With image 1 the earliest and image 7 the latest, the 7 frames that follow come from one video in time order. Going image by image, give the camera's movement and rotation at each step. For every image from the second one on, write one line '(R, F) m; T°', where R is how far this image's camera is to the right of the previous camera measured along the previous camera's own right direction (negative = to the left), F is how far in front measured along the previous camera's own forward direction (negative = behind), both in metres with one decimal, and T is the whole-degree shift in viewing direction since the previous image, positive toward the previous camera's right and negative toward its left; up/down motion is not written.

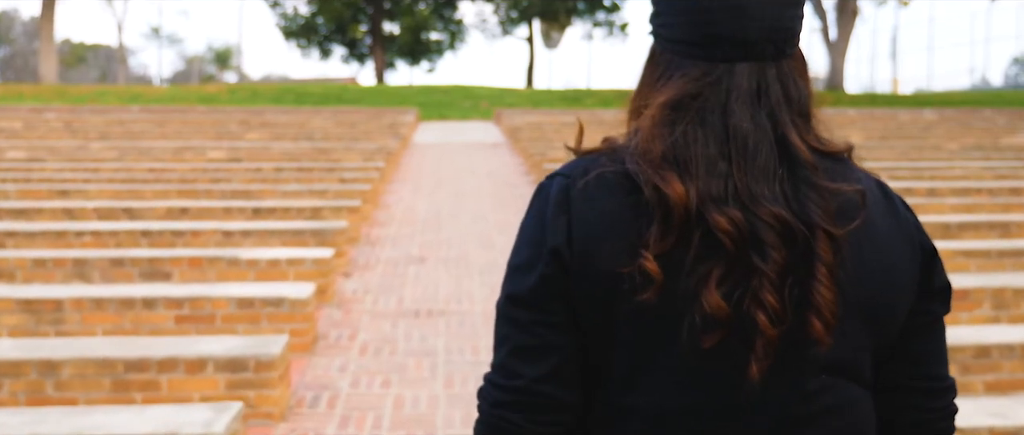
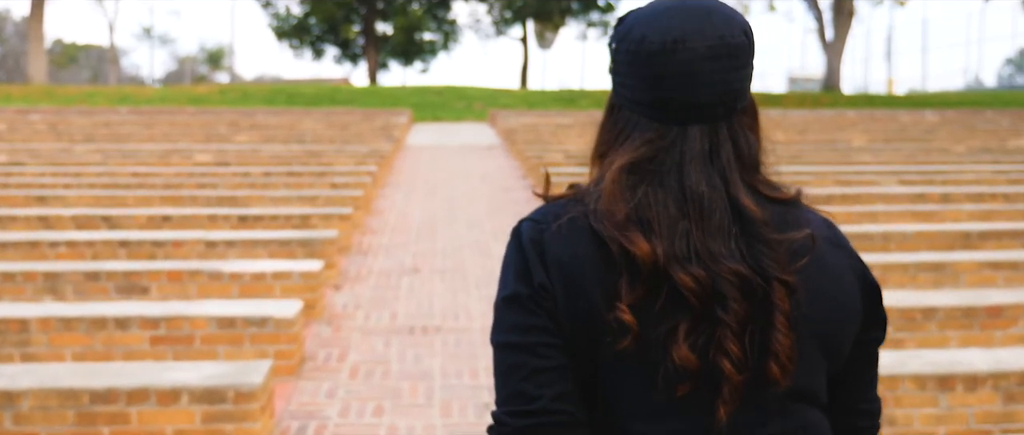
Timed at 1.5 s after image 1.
(0.0, +0.4) m; 0°
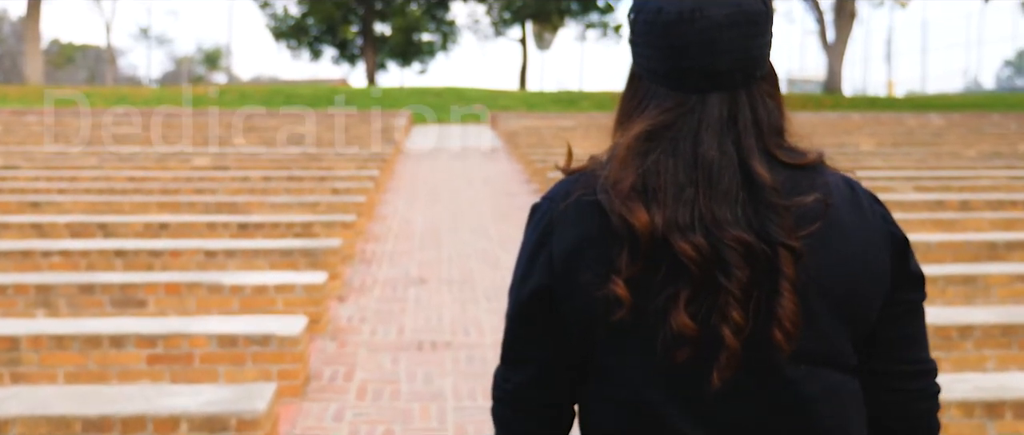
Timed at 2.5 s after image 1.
(-0.1, +0.3) m; 0°
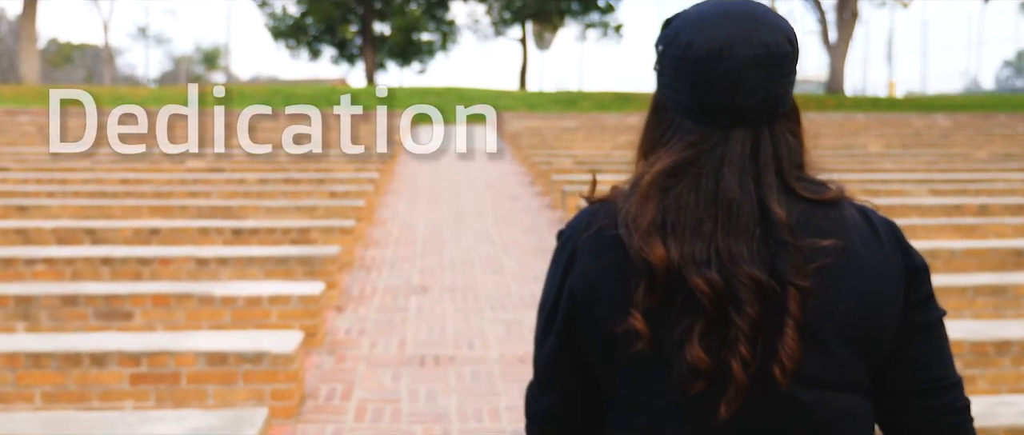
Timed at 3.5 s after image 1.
(0.0, +0.3) m; 0°
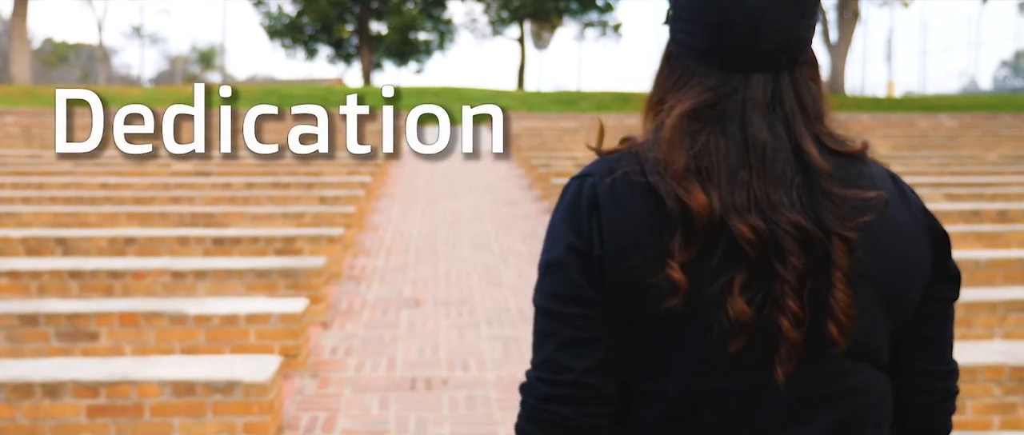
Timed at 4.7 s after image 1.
(0.0, +0.4) m; 0°
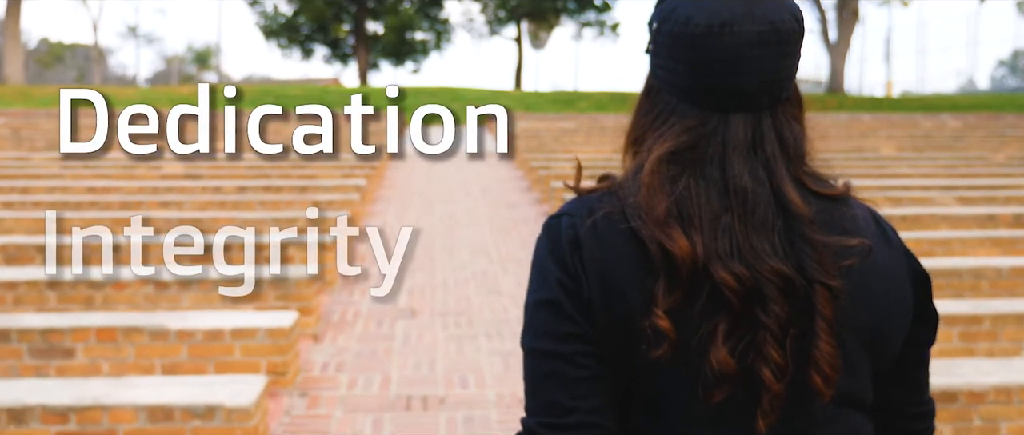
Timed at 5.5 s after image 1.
(0.0, +0.3) m; 0°
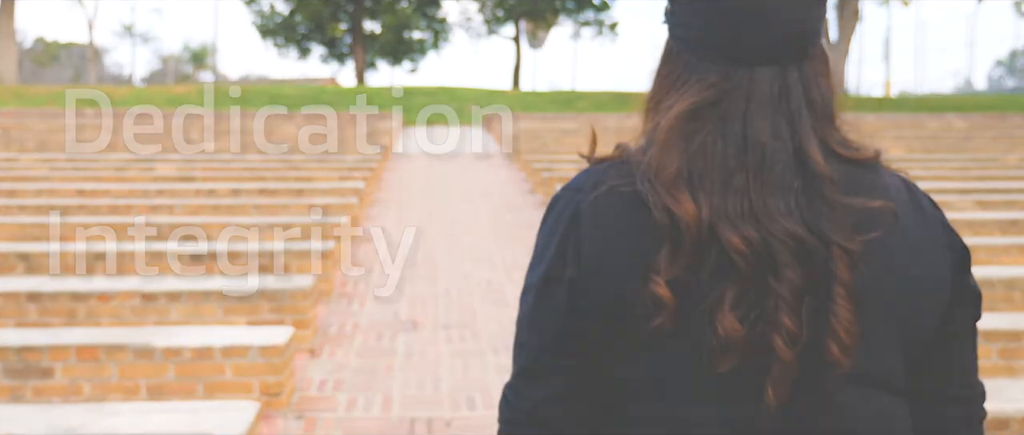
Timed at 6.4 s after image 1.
(-0.1, +0.3) m; 0°
